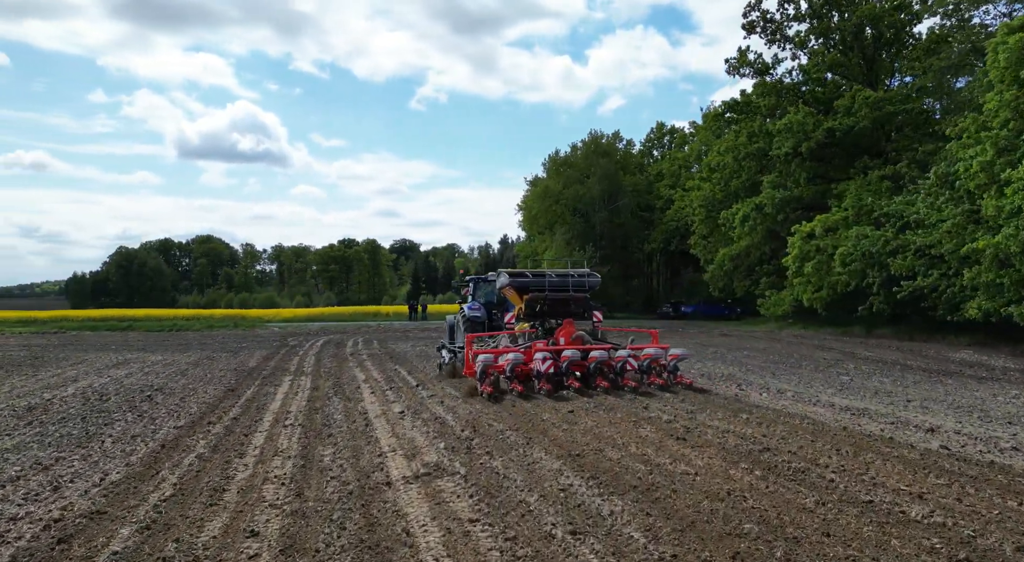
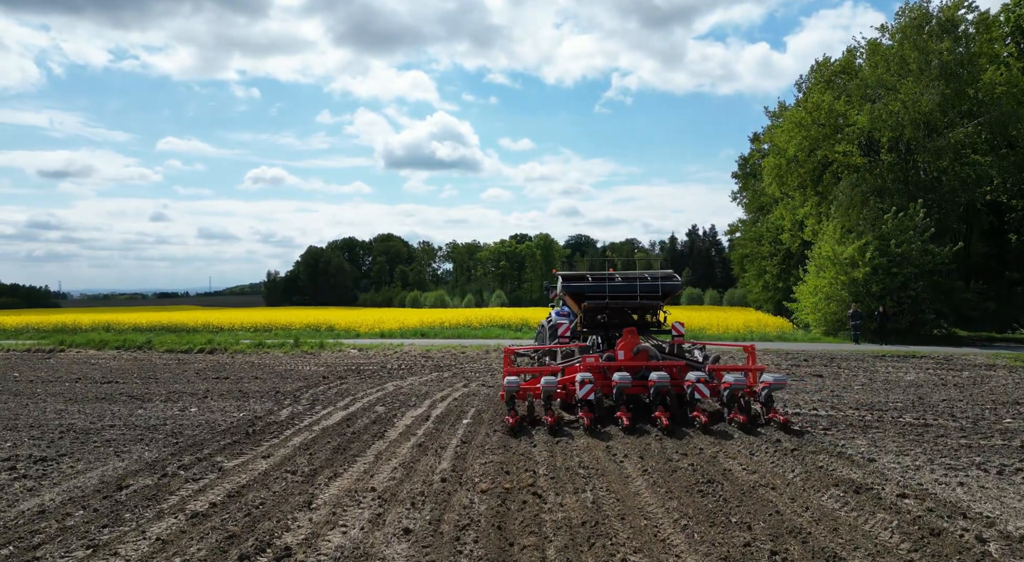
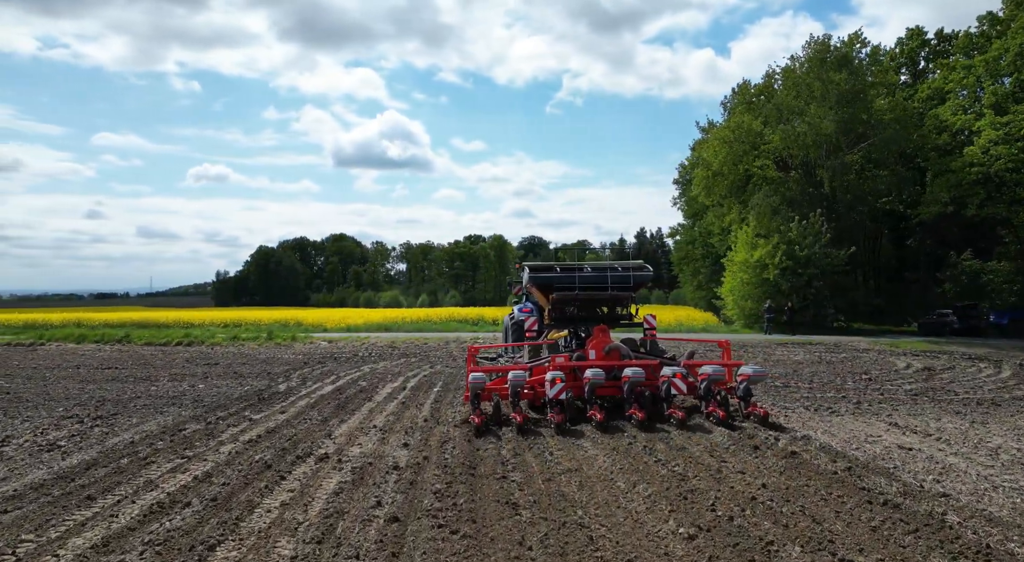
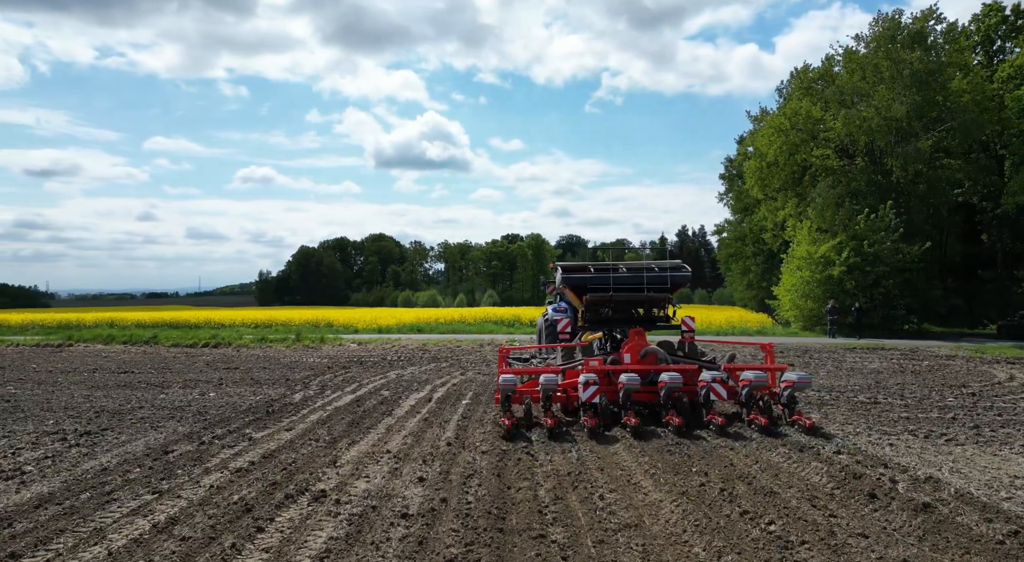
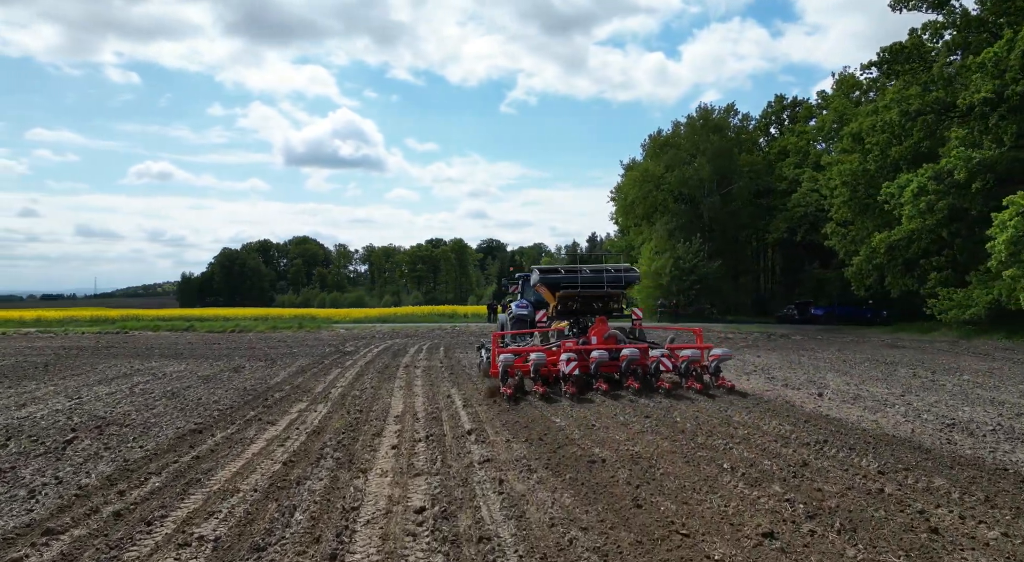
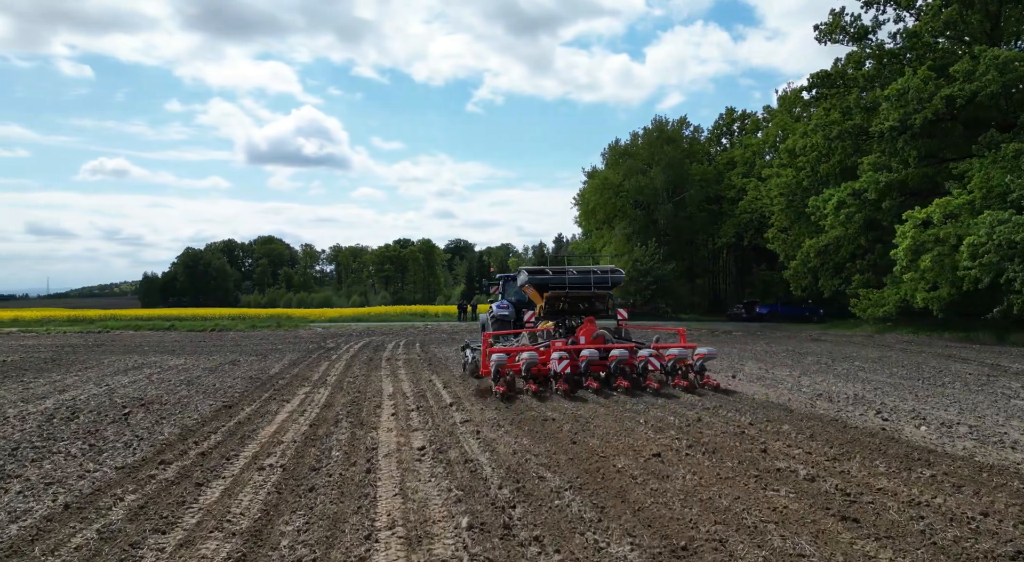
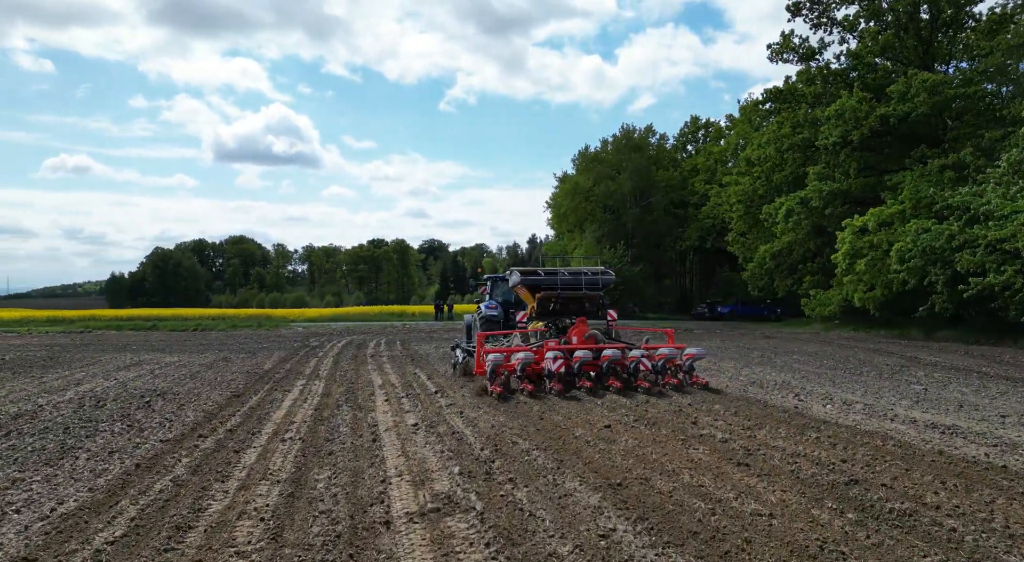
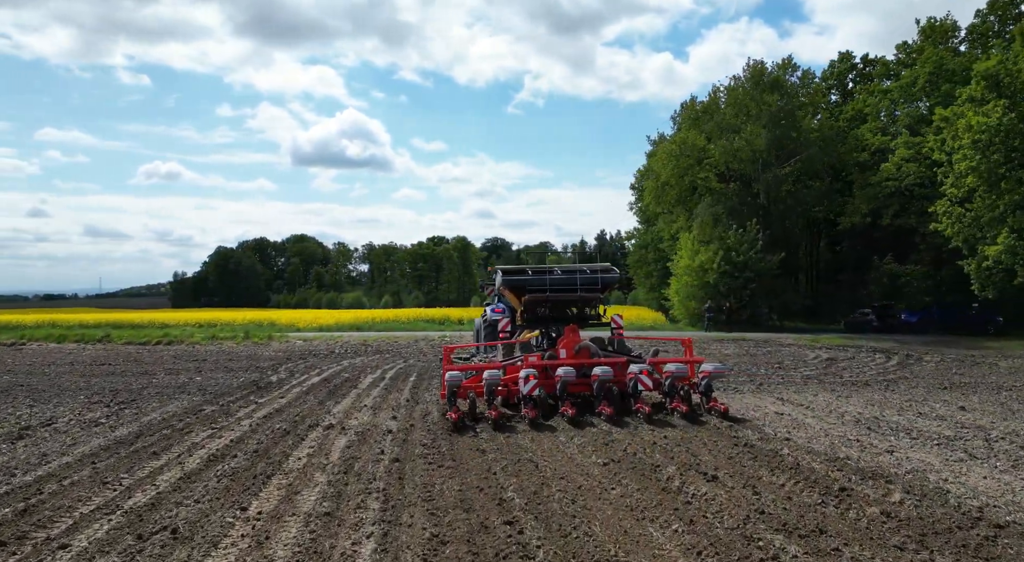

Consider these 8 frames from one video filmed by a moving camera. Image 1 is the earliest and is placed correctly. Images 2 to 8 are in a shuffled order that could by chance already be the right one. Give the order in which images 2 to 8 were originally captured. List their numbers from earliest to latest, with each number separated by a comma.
7, 6, 5, 8, 3, 4, 2
